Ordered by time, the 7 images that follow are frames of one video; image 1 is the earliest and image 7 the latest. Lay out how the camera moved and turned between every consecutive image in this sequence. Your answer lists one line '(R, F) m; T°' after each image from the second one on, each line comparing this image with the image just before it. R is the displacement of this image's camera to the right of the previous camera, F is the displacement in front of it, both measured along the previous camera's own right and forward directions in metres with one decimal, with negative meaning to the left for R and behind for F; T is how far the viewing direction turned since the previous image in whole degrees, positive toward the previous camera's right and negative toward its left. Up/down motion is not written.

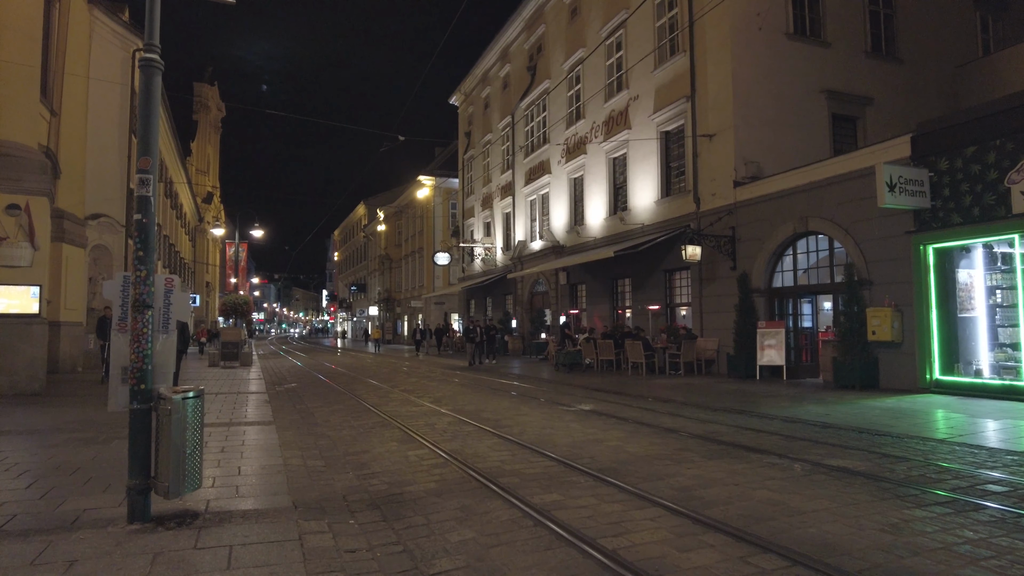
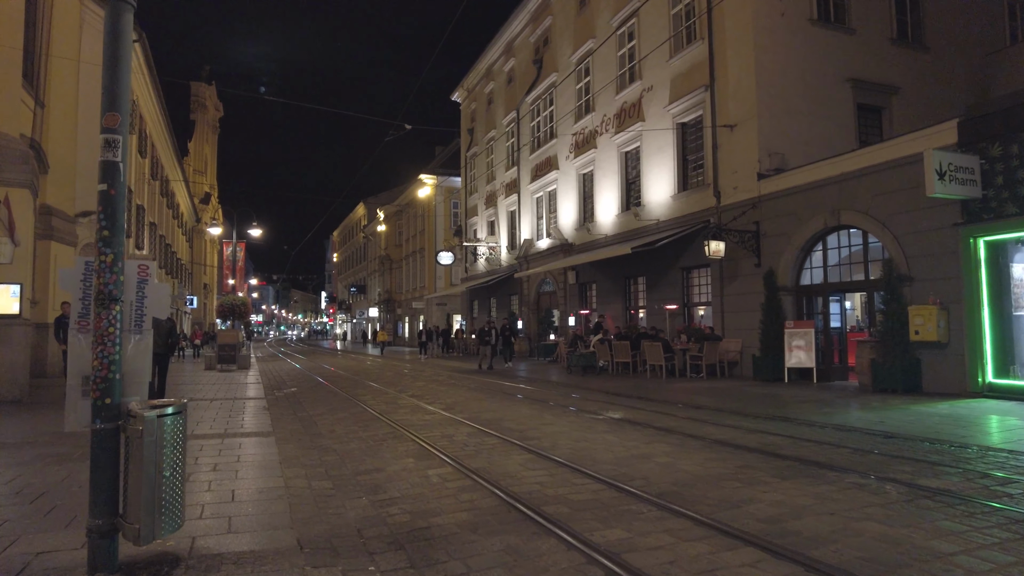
(-0.3, +0.9) m; 0°
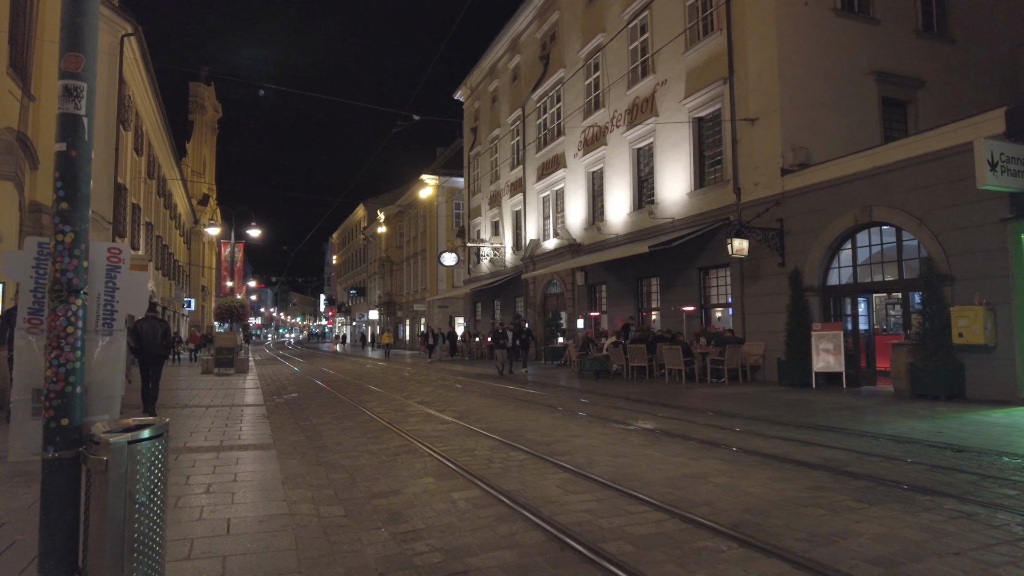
(-0.3, +0.8) m; 0°
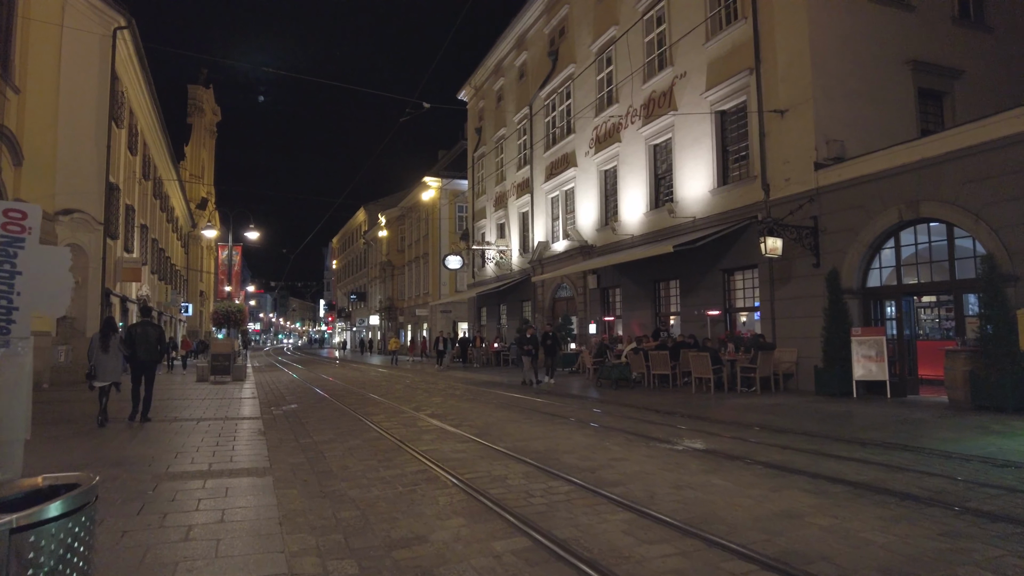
(-0.4, +1.1) m; 0°
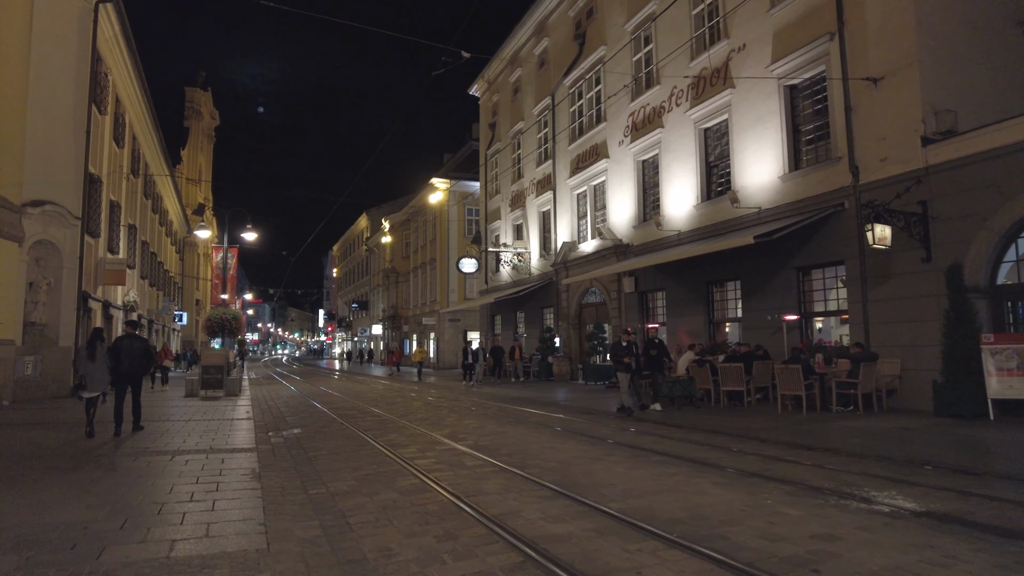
(-0.9, +2.5) m; 0°
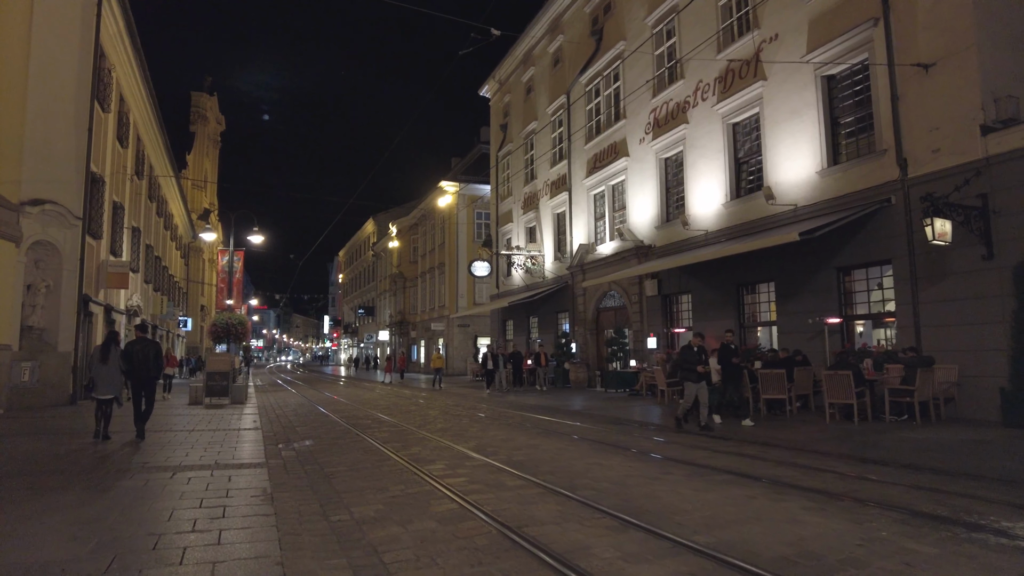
(-0.4, +0.9) m; 0°
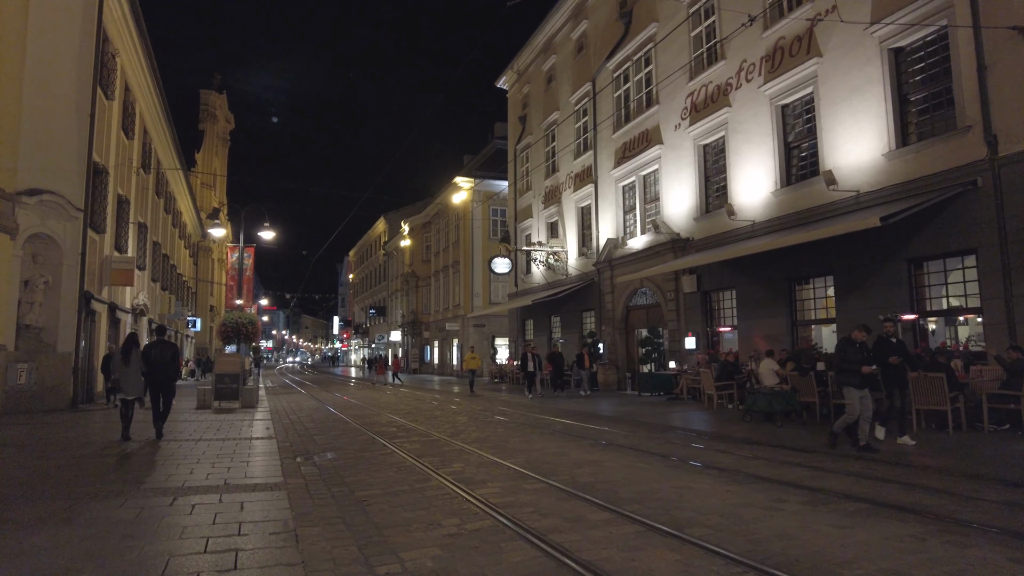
(-0.6, +1.3) m; -1°
